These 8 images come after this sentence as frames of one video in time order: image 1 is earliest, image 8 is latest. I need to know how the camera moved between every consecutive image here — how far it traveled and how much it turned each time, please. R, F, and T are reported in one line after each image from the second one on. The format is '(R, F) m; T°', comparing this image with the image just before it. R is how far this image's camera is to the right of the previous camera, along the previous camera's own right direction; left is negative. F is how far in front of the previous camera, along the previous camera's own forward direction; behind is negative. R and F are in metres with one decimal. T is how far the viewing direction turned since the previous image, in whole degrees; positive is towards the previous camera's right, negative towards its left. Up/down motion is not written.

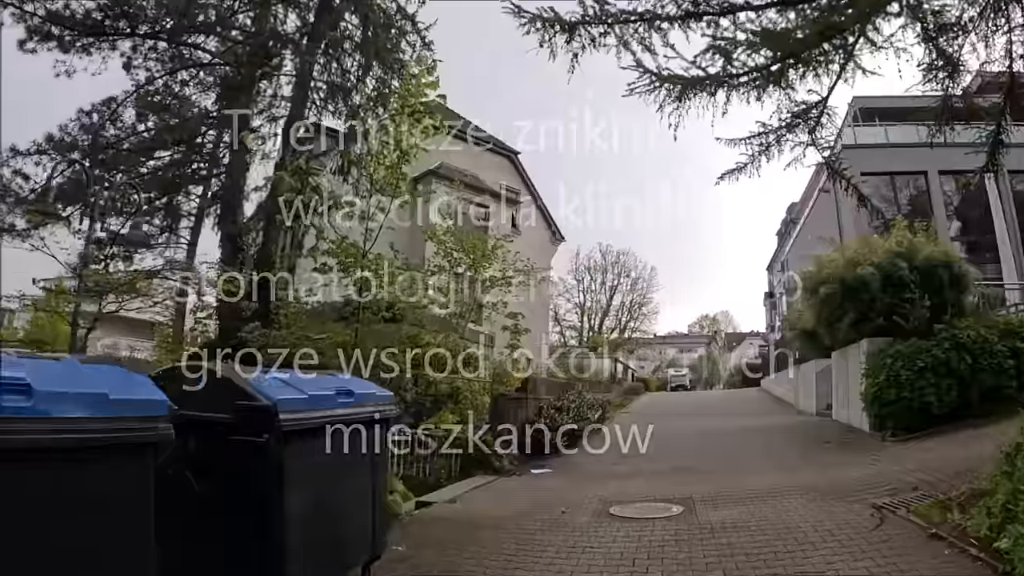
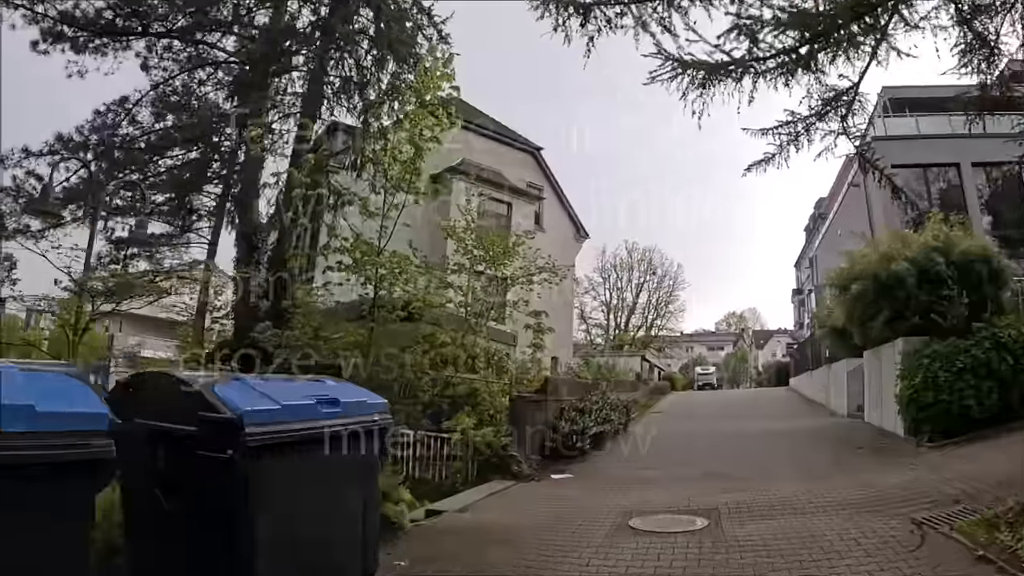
(+0.1, +0.2) m; -2°
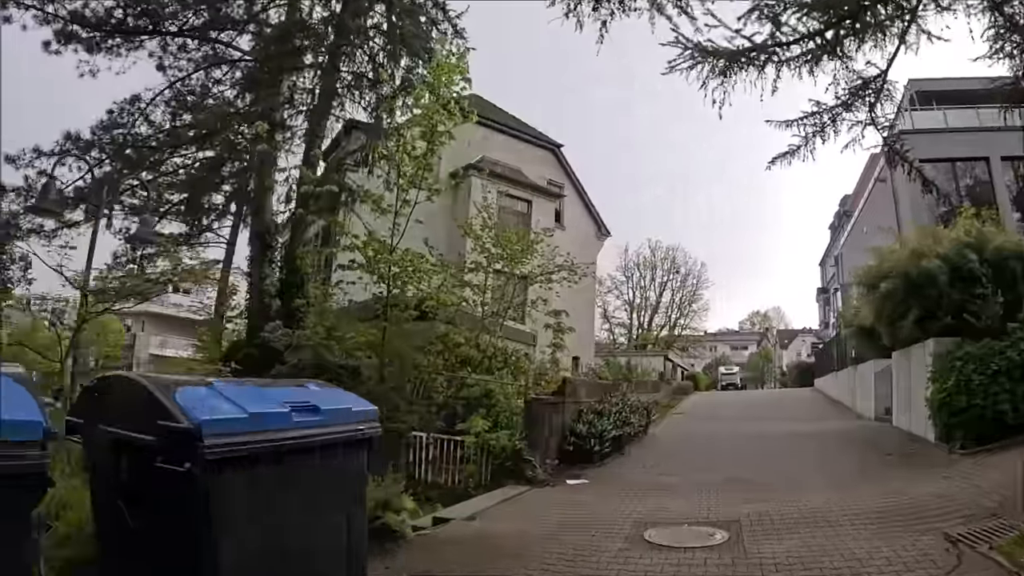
(+0.1, +0.2) m; -2°
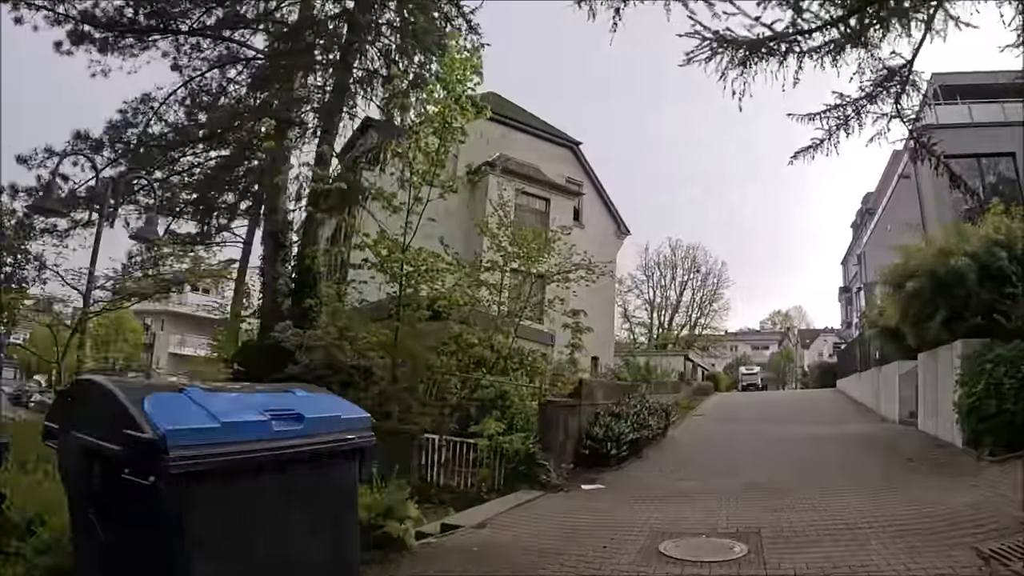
(0.0, +0.1) m; -2°
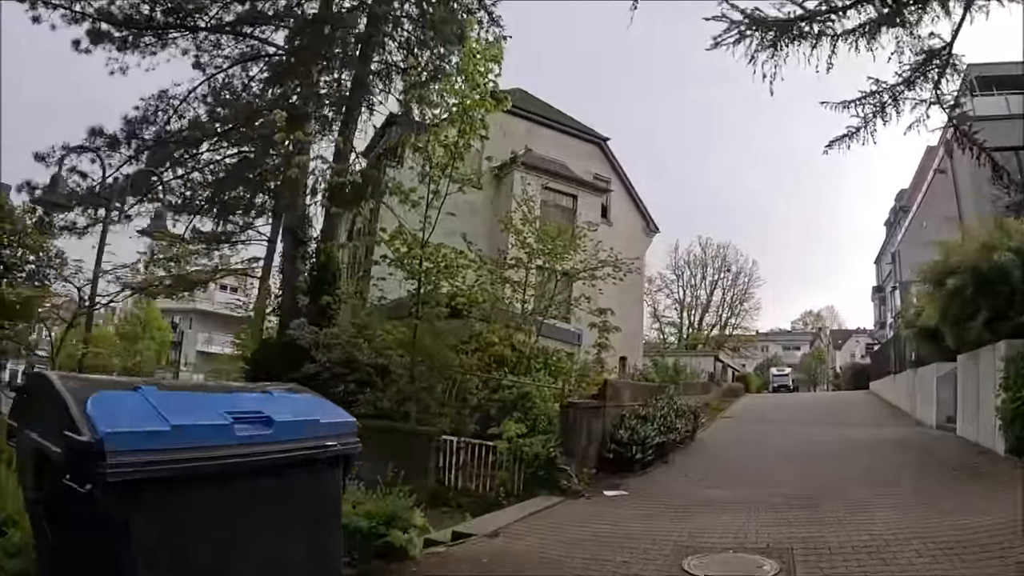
(+0.1, +0.2) m; -2°
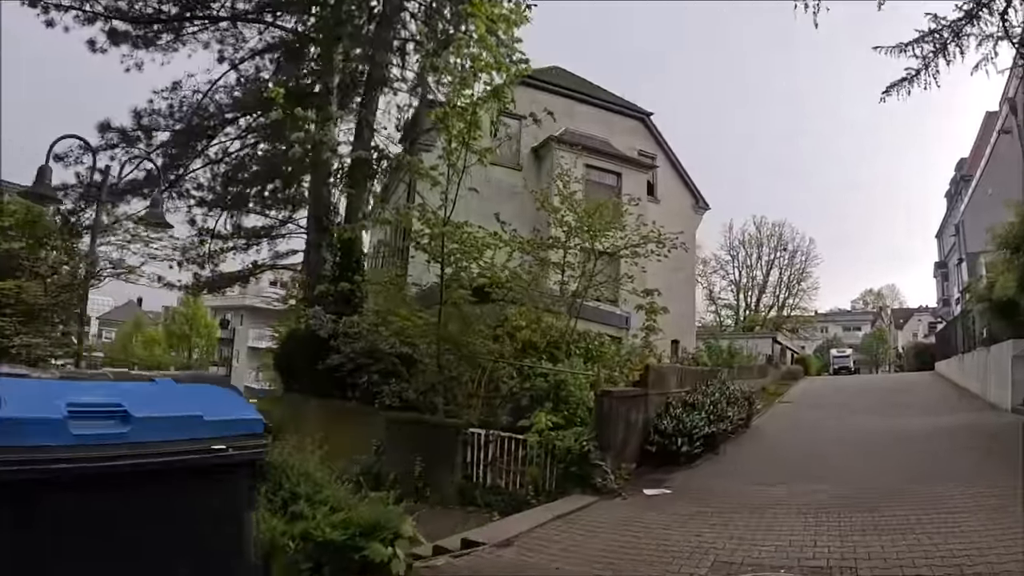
(+0.2, +0.5) m; -4°
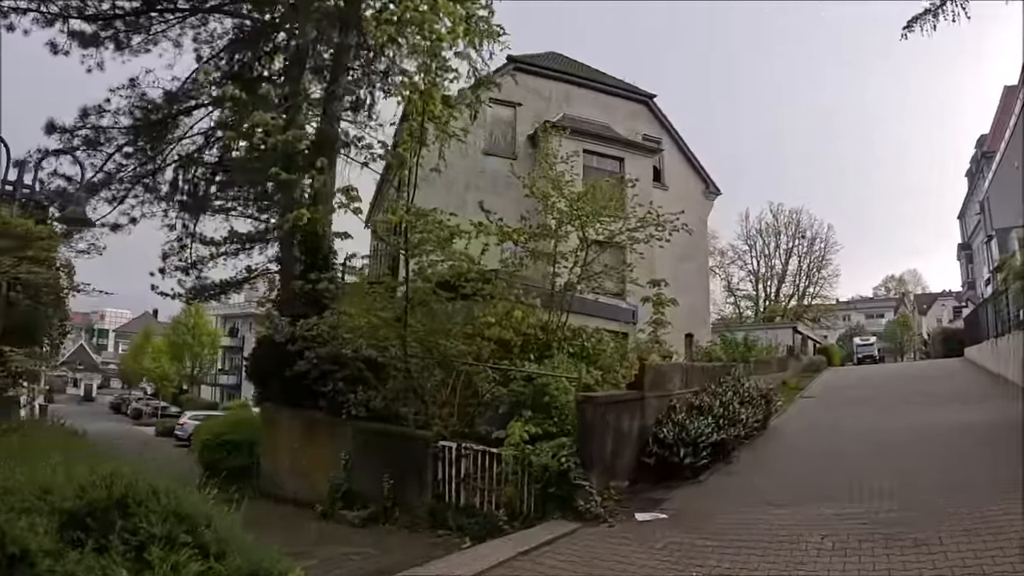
(+0.3, +0.8) m; -1°
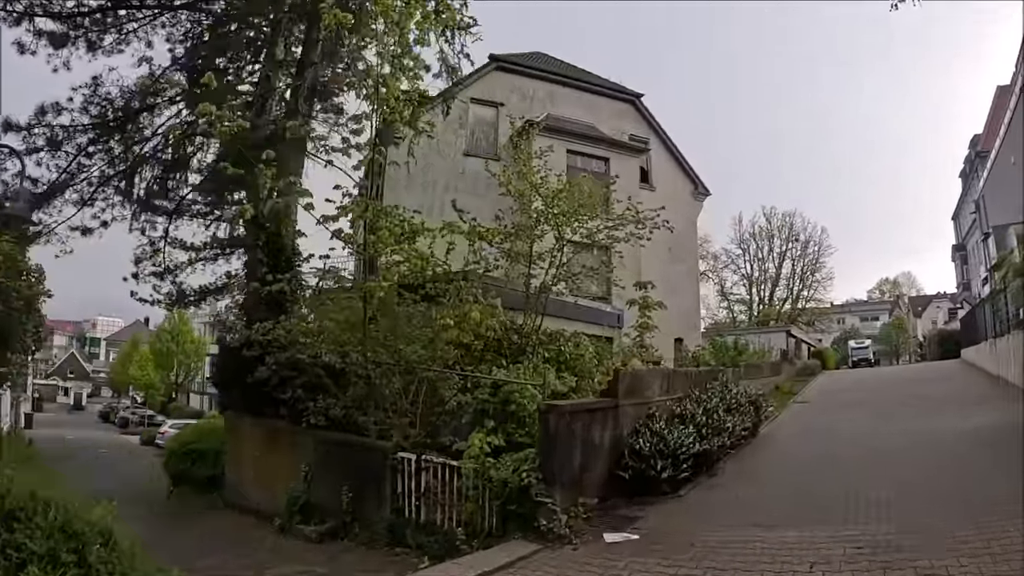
(+0.2, +0.4) m; 0°
